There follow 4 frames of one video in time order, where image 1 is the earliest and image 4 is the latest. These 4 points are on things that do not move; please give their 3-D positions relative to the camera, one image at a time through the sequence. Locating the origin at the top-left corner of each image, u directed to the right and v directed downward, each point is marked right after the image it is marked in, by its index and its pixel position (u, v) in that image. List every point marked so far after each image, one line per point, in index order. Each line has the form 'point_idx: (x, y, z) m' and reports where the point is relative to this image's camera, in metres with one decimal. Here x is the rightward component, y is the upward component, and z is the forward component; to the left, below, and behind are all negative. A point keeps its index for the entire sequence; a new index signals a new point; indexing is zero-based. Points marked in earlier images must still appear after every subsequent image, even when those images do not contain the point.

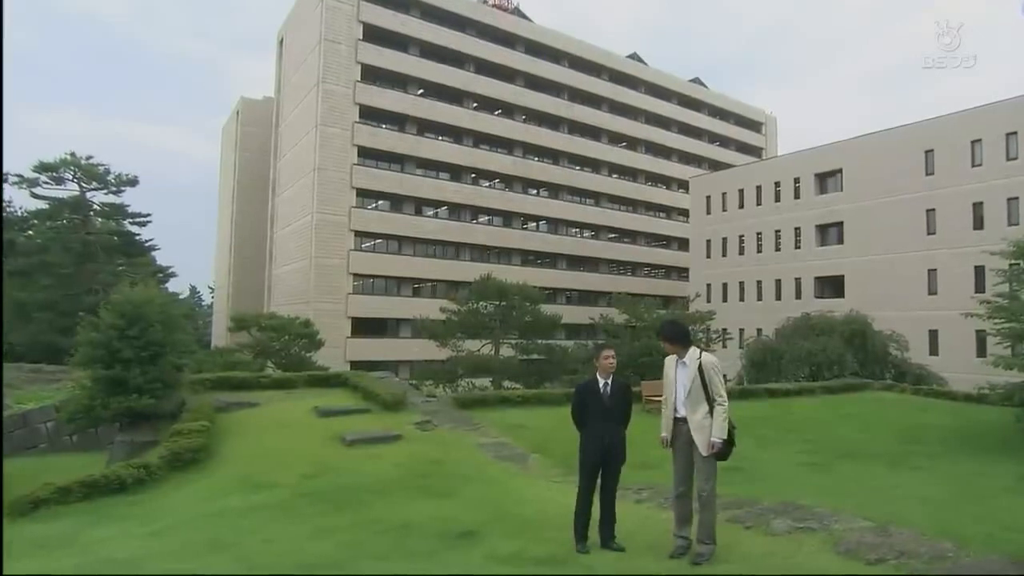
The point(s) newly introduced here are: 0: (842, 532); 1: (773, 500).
0: (+2.9, -2.1, +6.4) m
1: (+2.6, -2.2, +7.4) m
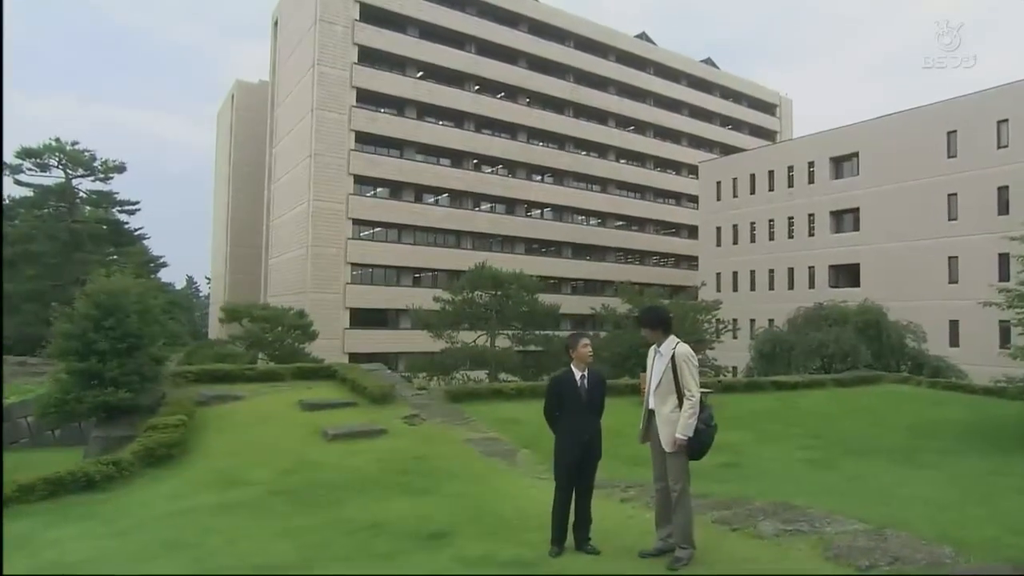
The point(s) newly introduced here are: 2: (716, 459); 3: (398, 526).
0: (+2.7, -2.1, +6.2) m
1: (+2.5, -2.1, +7.2) m
2: (+2.4, -2.1, +8.9) m
3: (-0.9, -1.9, +5.9) m
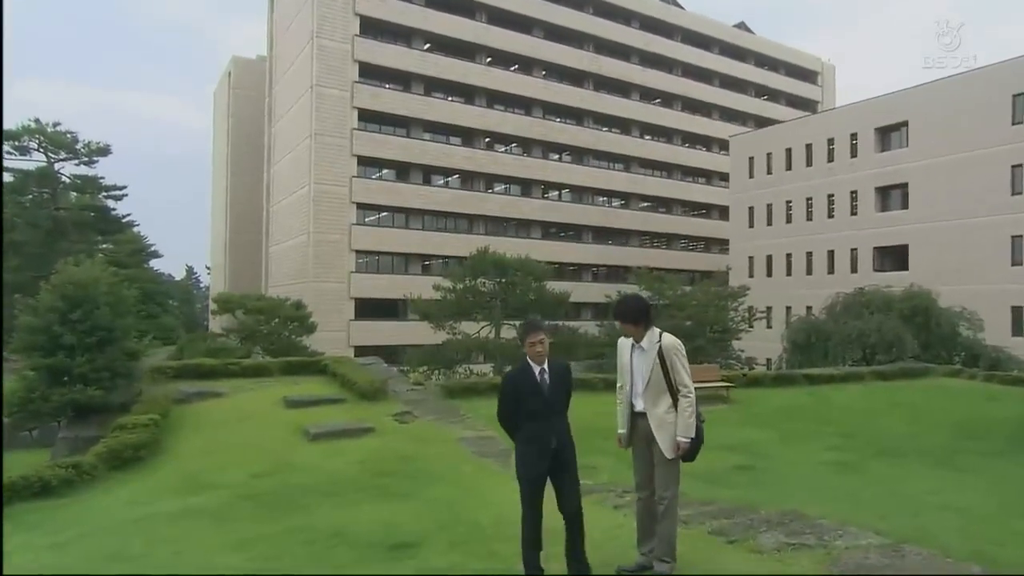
0: (+2.5, -2.0, +5.5) m
1: (+2.4, -2.0, +6.6) m
2: (+2.5, -1.9, +8.2) m
3: (-1.1, -1.9, +5.5) m
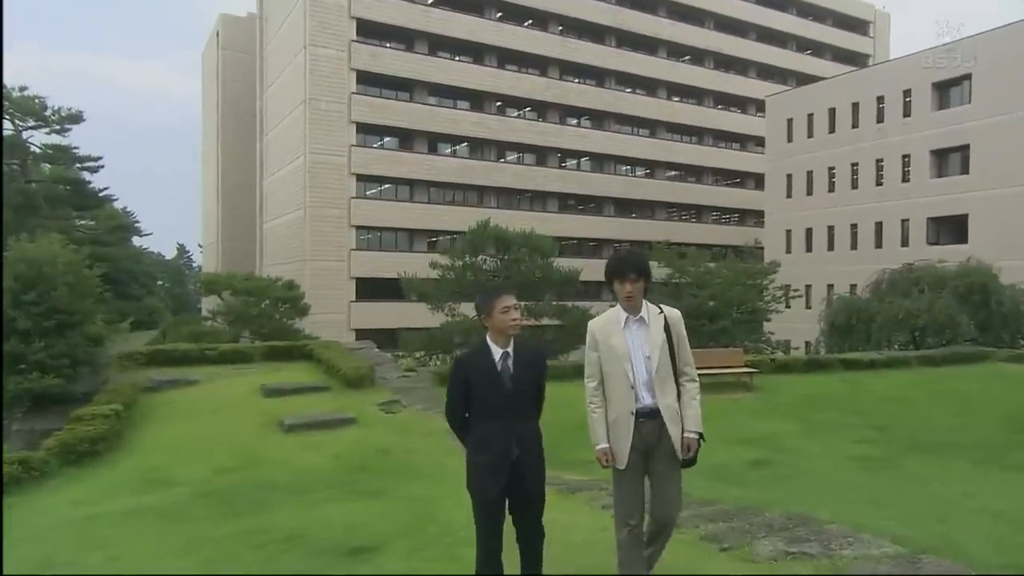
0: (+2.3, -1.9, +4.7) m
1: (+2.2, -1.8, +5.8) m
2: (+2.5, -1.7, +7.4) m
3: (-1.3, -1.7, +5.1) m
